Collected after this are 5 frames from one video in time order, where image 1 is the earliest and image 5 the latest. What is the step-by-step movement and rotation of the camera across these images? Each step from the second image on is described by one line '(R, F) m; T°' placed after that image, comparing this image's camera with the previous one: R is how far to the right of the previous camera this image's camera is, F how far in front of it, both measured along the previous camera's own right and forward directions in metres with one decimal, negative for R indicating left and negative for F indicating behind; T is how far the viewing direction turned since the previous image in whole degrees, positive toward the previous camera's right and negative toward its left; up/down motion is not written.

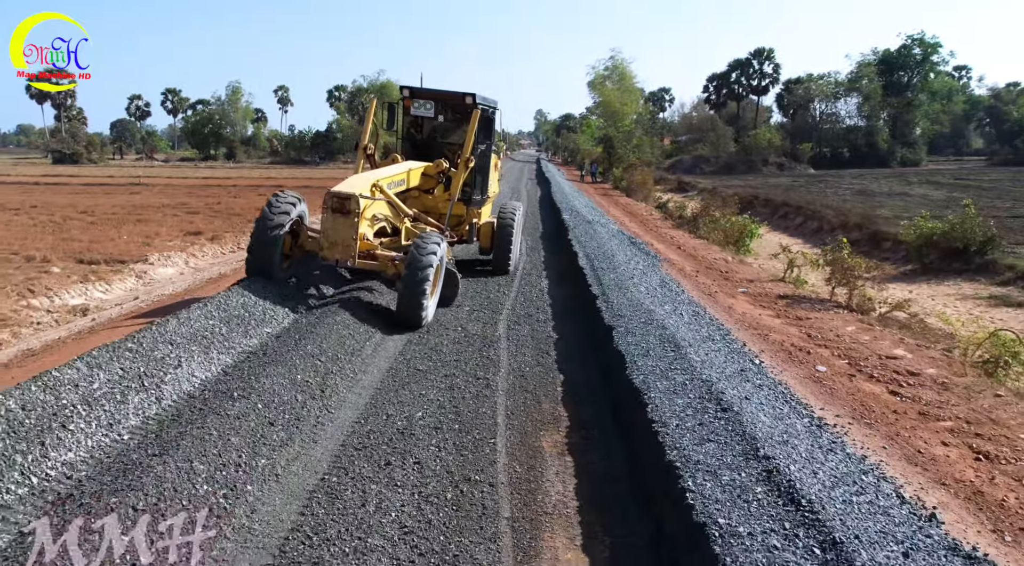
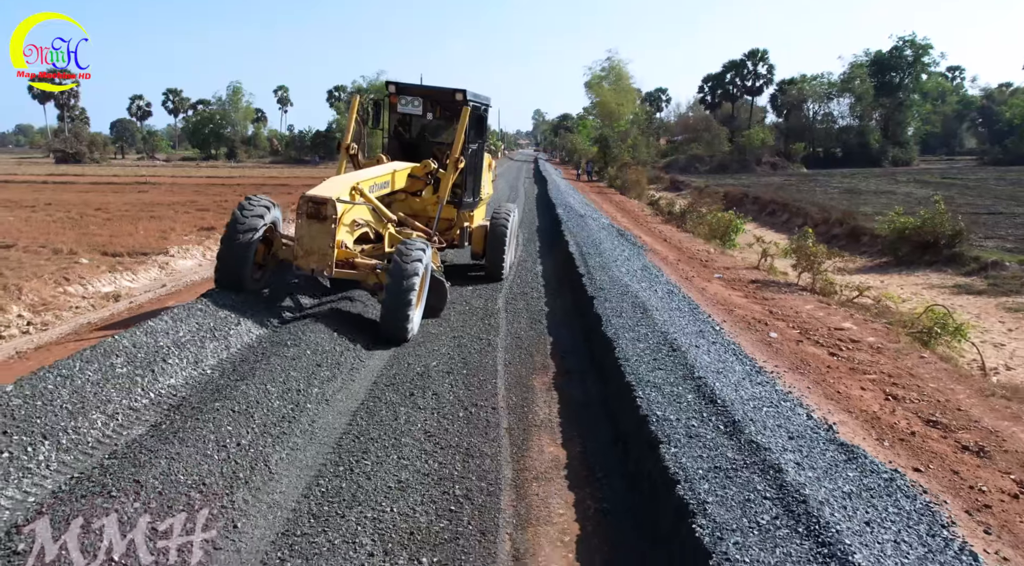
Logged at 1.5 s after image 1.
(0.0, -1.3) m; 0°
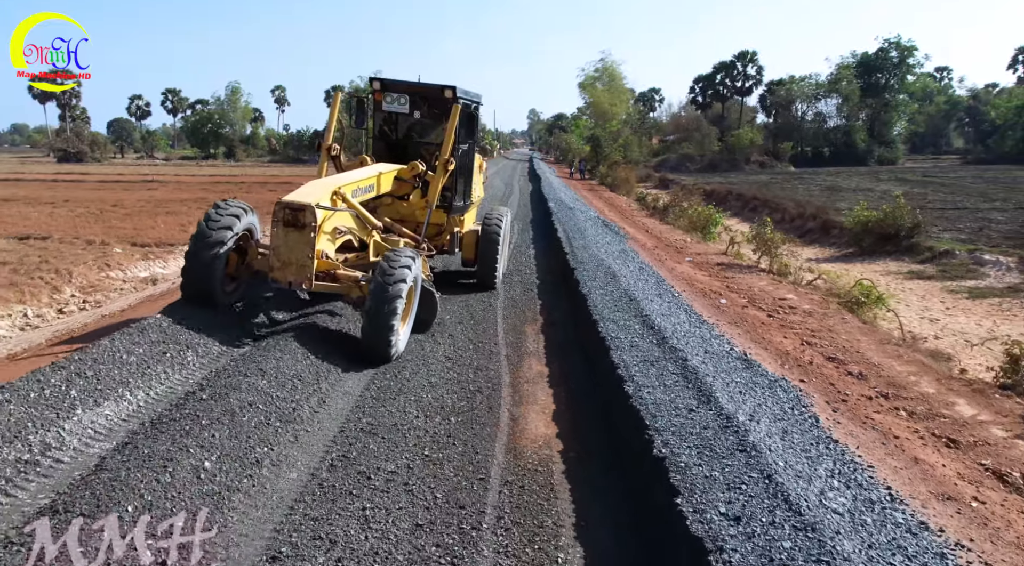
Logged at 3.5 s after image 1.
(0.0, -2.0) m; 0°
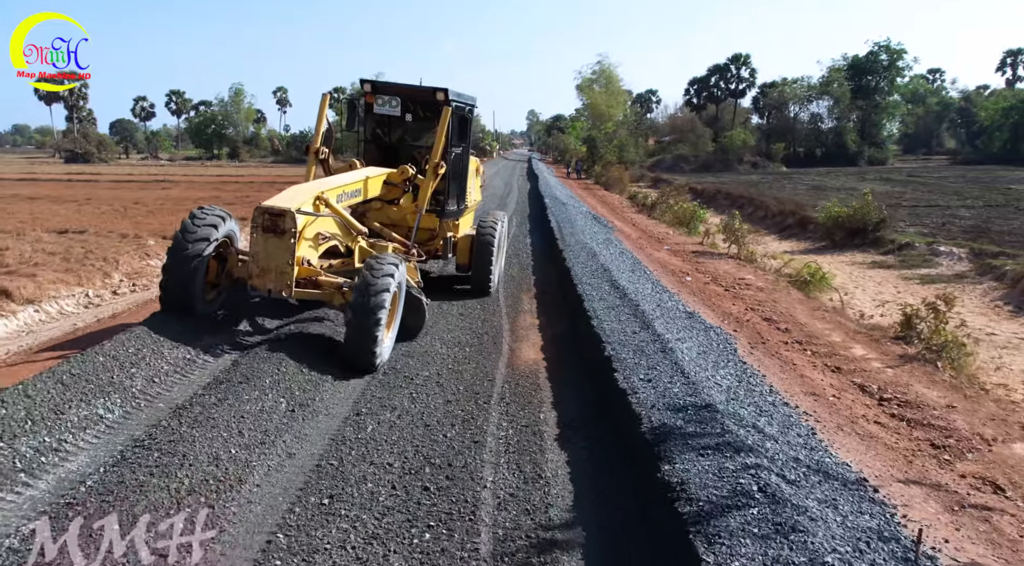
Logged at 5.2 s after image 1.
(0.0, -2.1) m; 0°
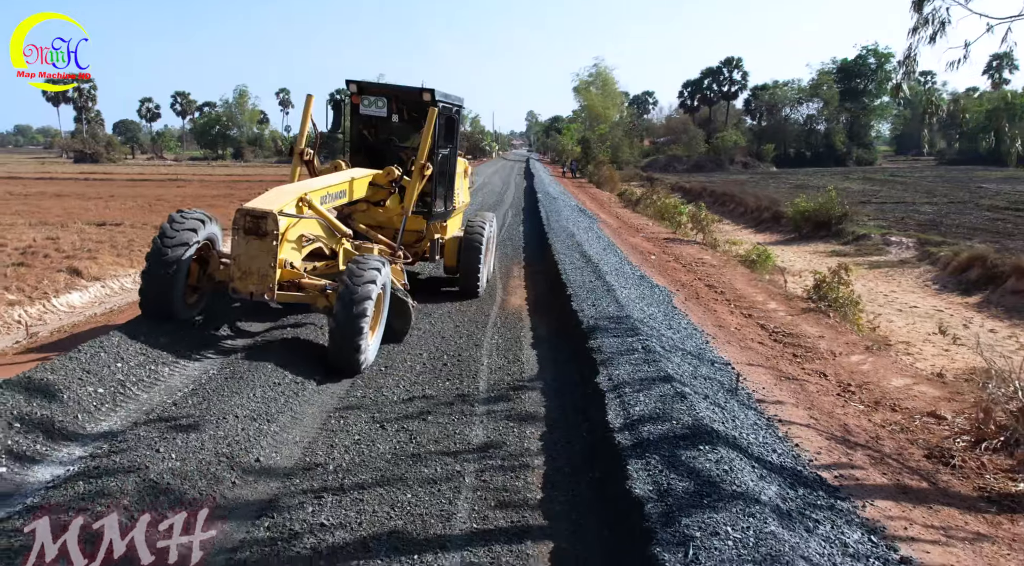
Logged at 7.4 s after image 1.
(+0.1, -2.6) m; 0°
